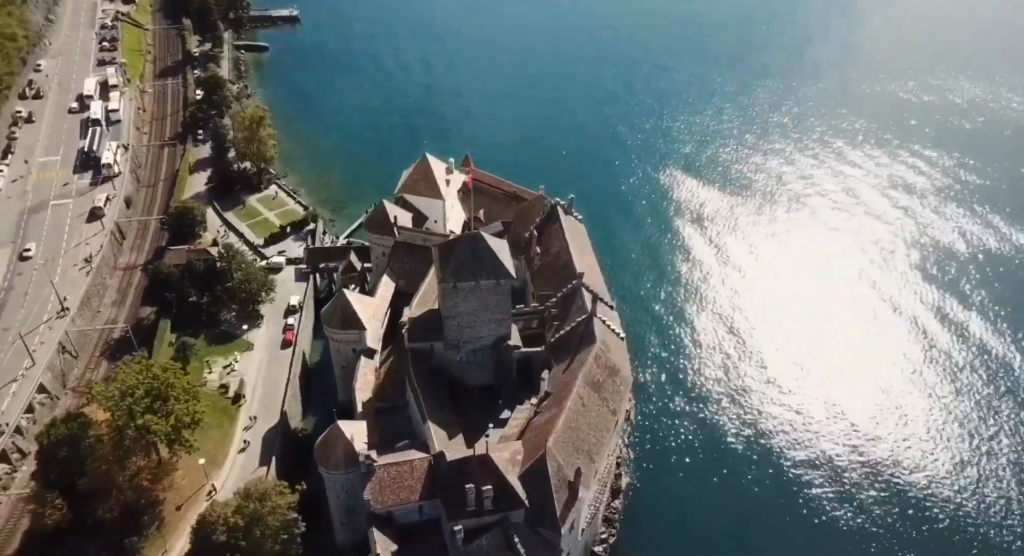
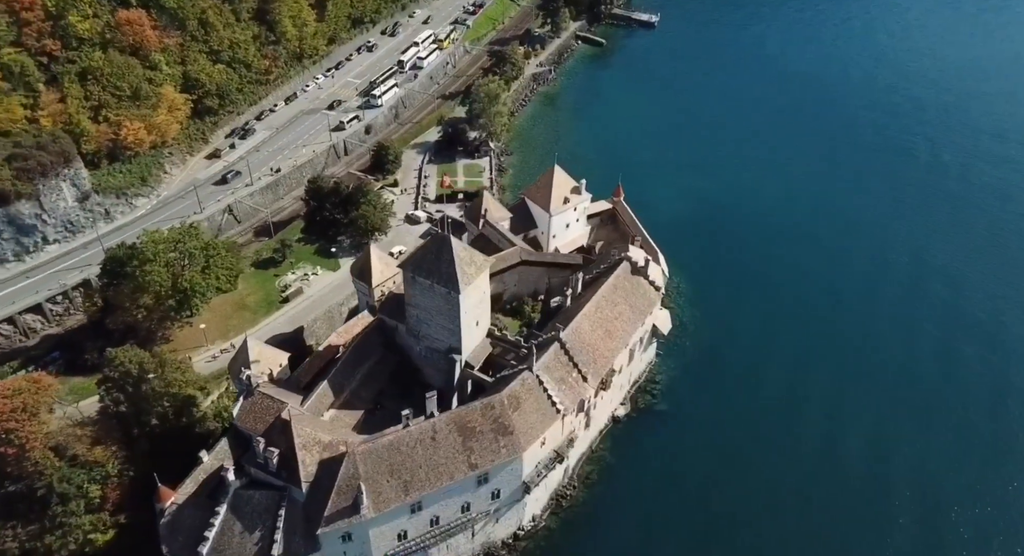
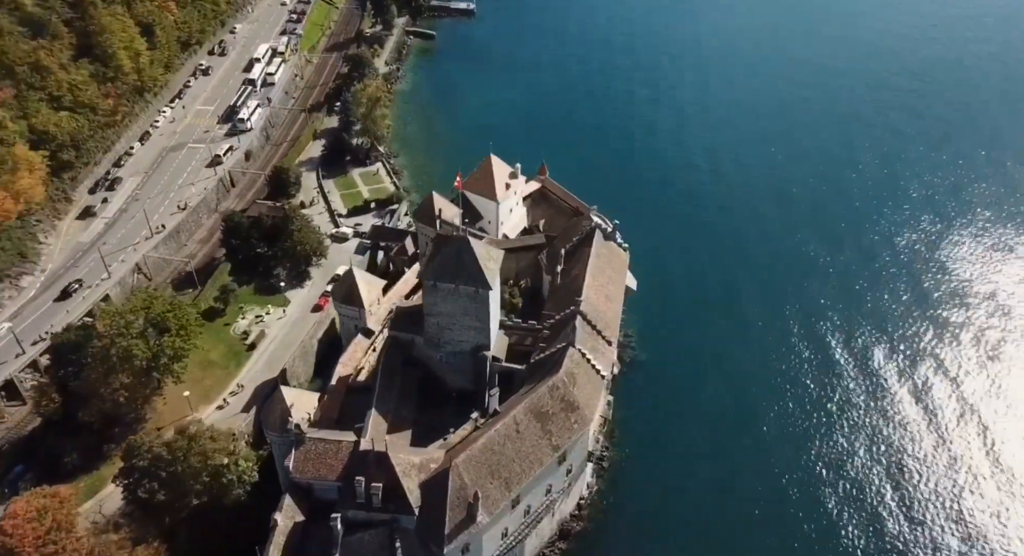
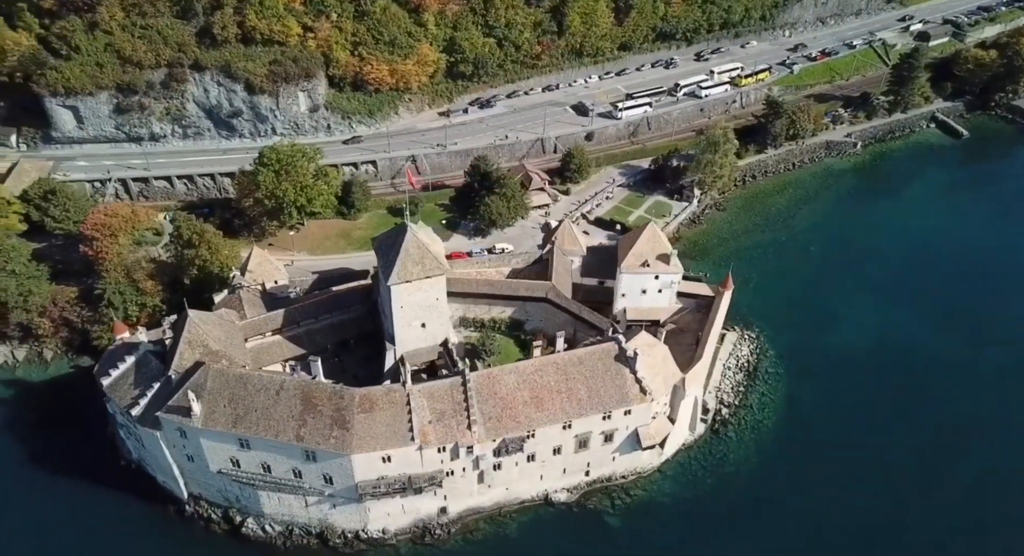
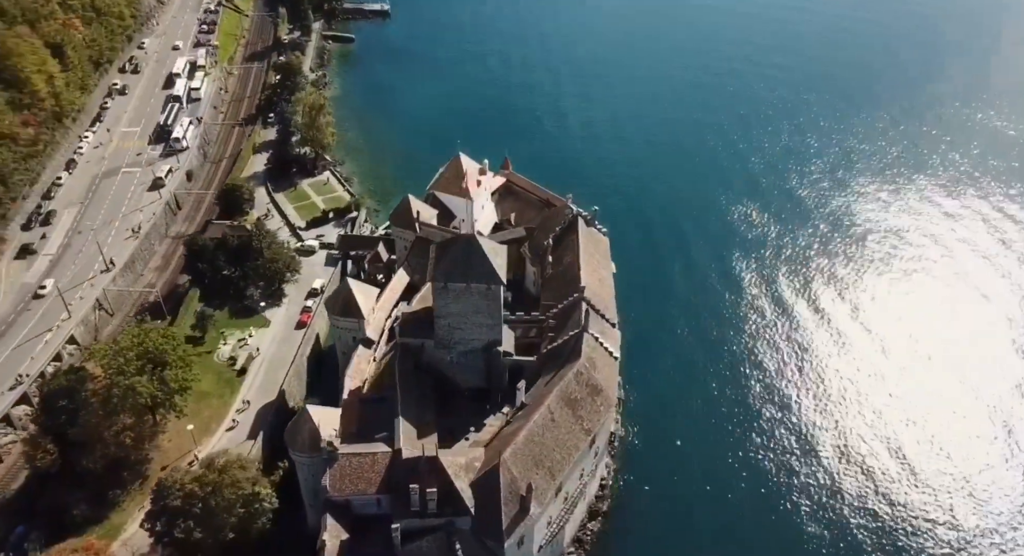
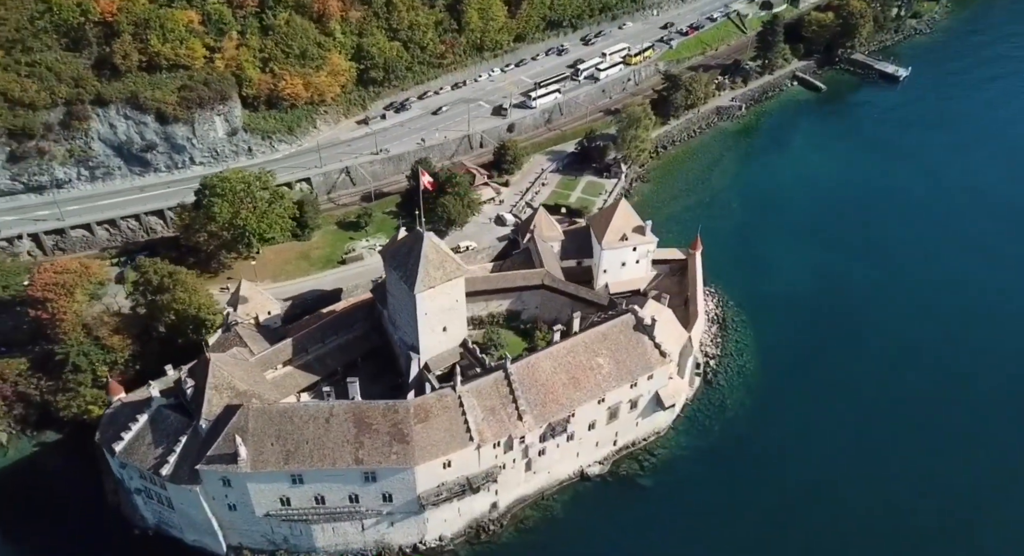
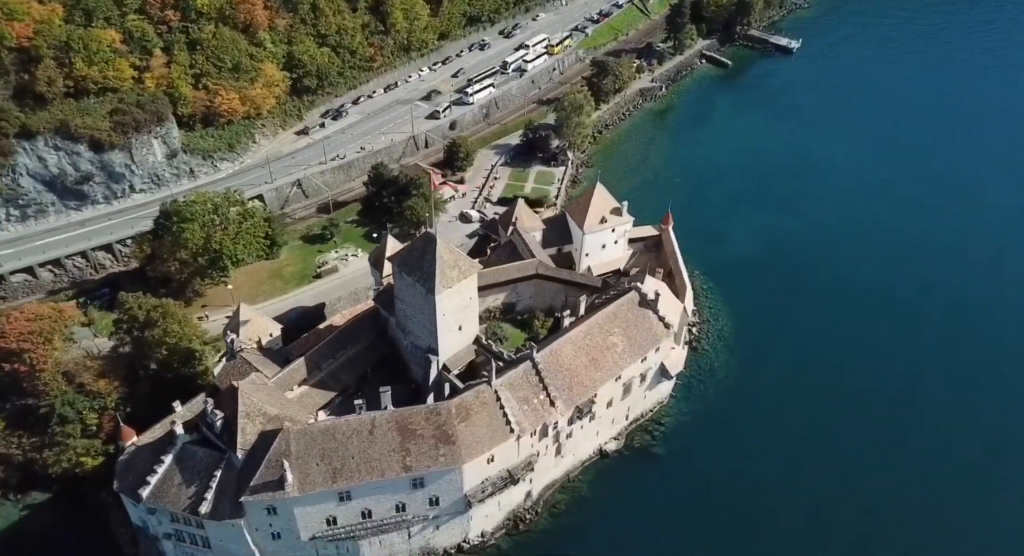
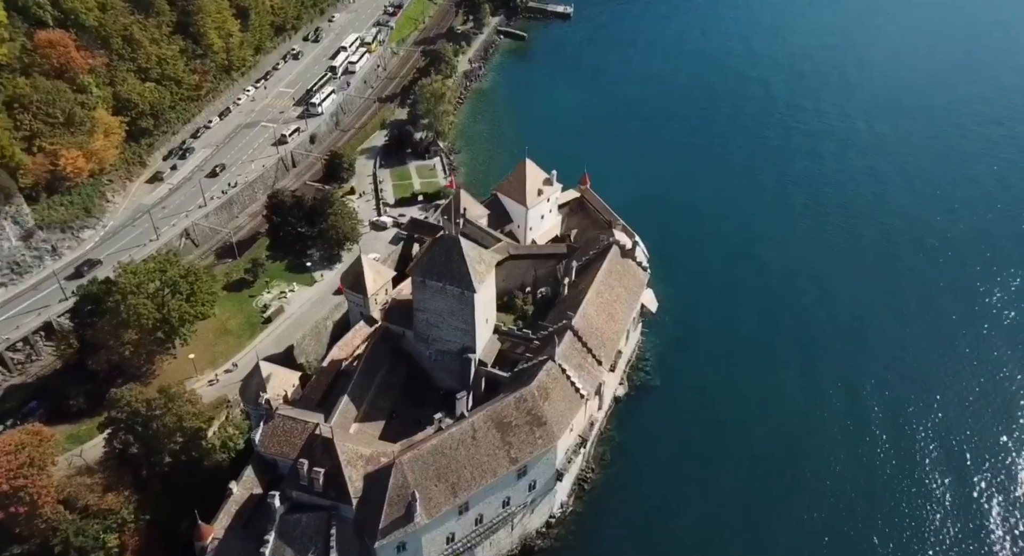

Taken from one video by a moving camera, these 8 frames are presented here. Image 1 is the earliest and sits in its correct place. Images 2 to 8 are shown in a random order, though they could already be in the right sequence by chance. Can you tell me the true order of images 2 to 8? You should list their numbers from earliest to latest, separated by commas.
5, 3, 8, 2, 7, 6, 4
